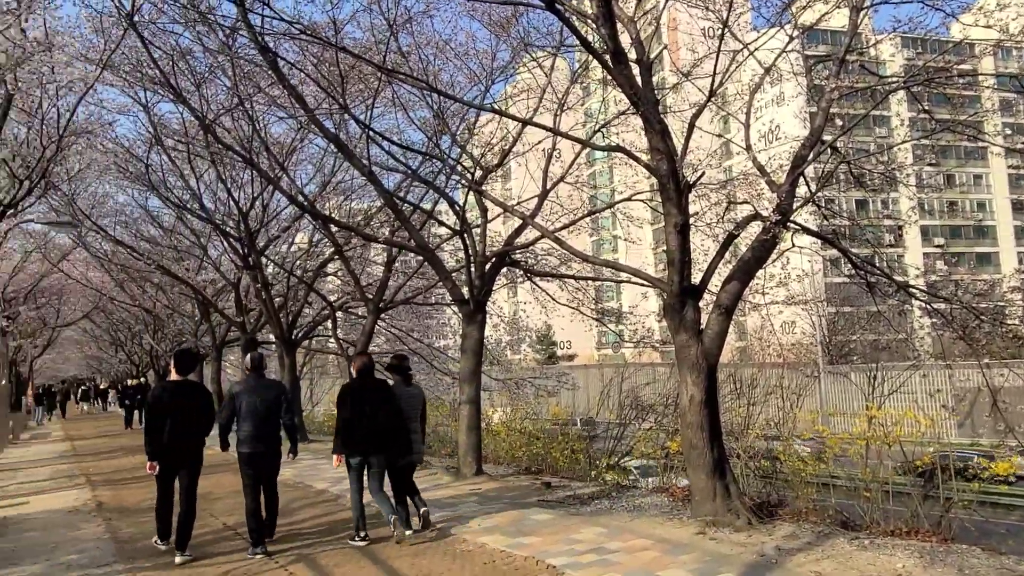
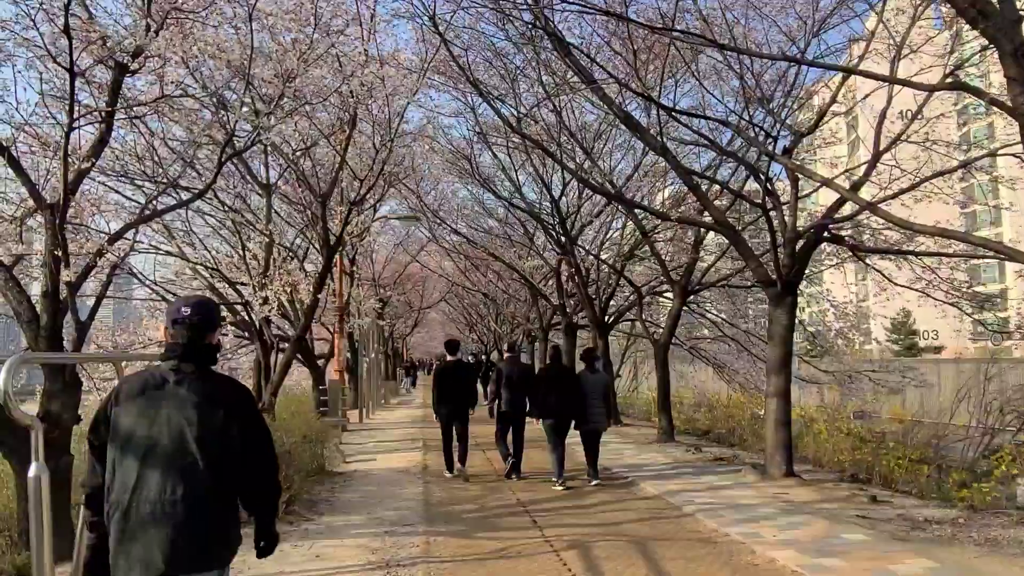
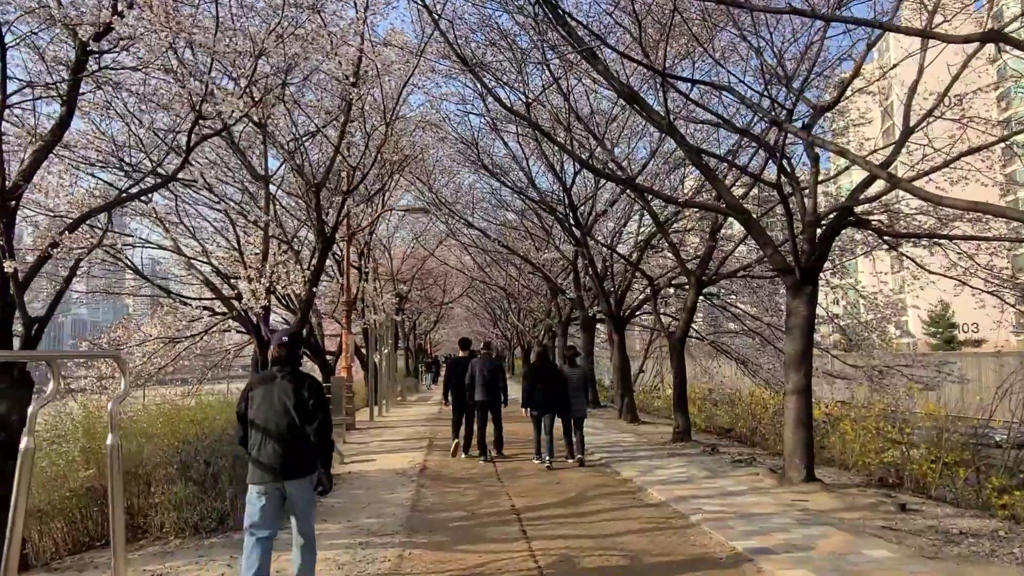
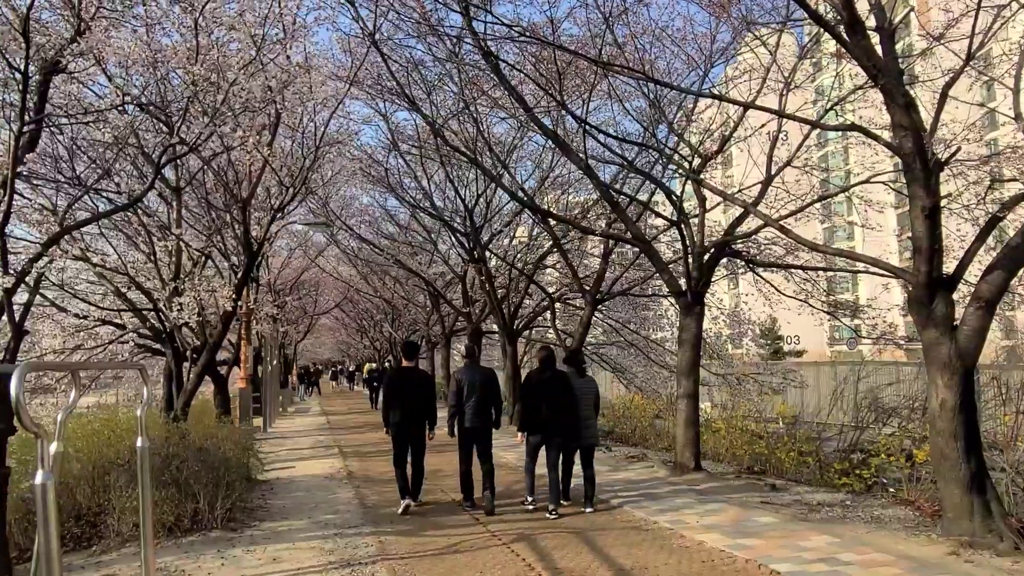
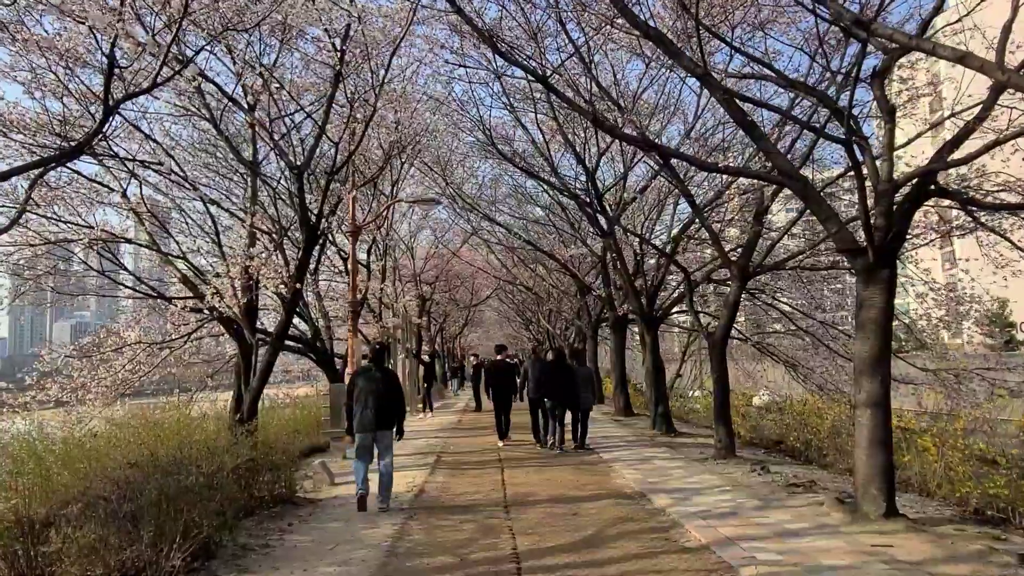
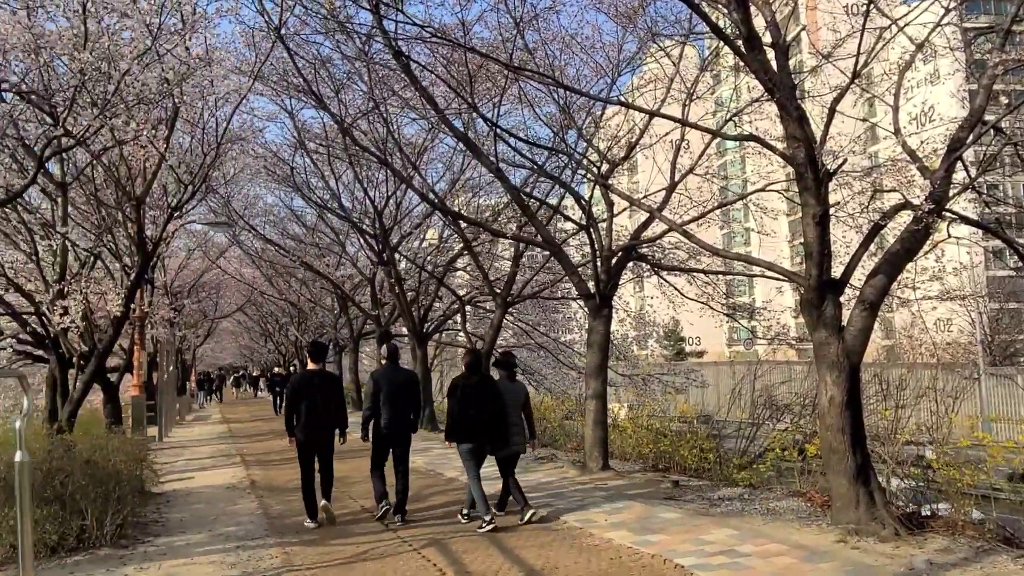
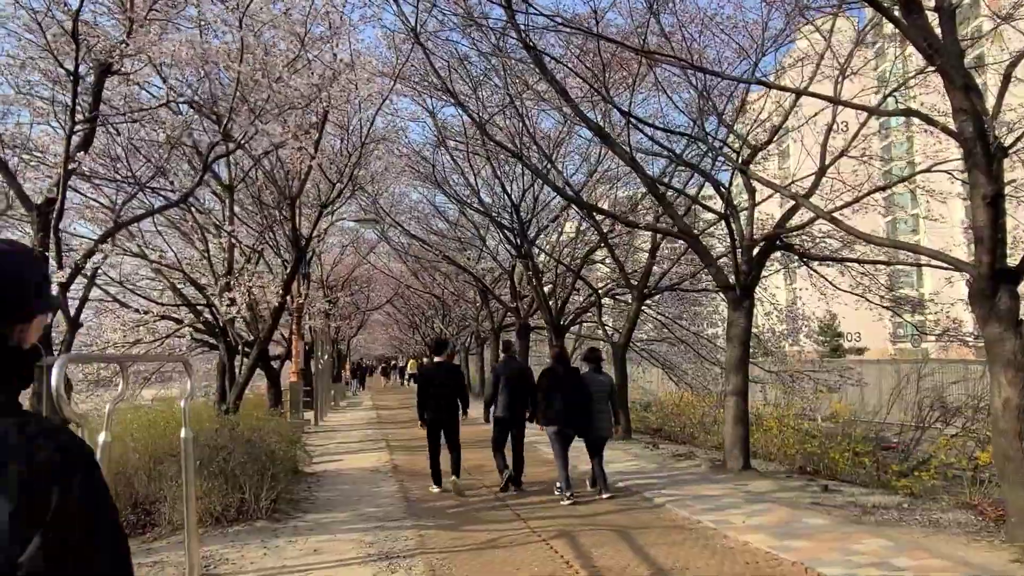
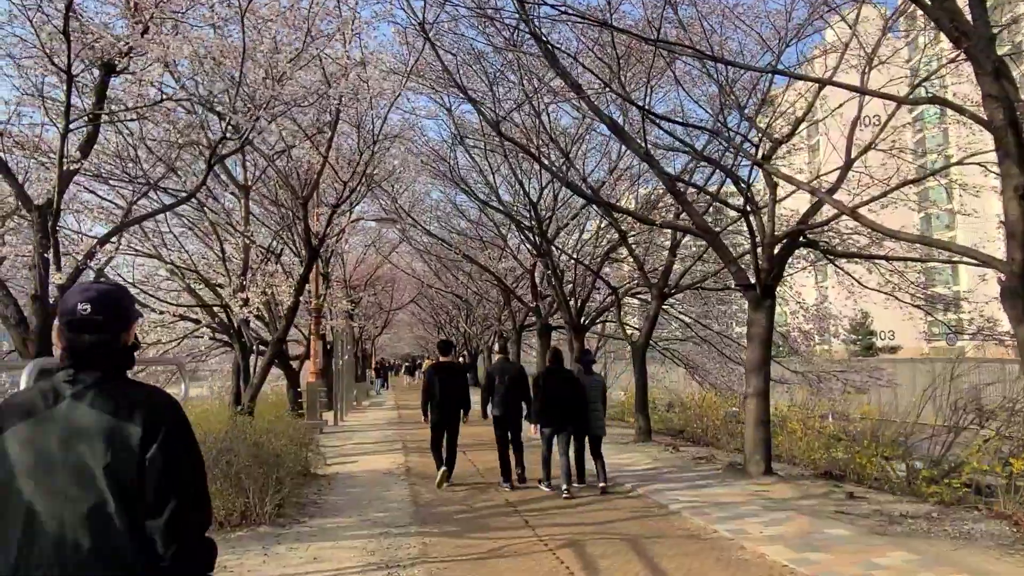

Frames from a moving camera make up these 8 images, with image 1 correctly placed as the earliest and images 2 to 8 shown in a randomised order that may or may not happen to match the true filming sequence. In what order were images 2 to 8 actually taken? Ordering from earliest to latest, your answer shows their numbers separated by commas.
6, 4, 7, 8, 2, 3, 5
